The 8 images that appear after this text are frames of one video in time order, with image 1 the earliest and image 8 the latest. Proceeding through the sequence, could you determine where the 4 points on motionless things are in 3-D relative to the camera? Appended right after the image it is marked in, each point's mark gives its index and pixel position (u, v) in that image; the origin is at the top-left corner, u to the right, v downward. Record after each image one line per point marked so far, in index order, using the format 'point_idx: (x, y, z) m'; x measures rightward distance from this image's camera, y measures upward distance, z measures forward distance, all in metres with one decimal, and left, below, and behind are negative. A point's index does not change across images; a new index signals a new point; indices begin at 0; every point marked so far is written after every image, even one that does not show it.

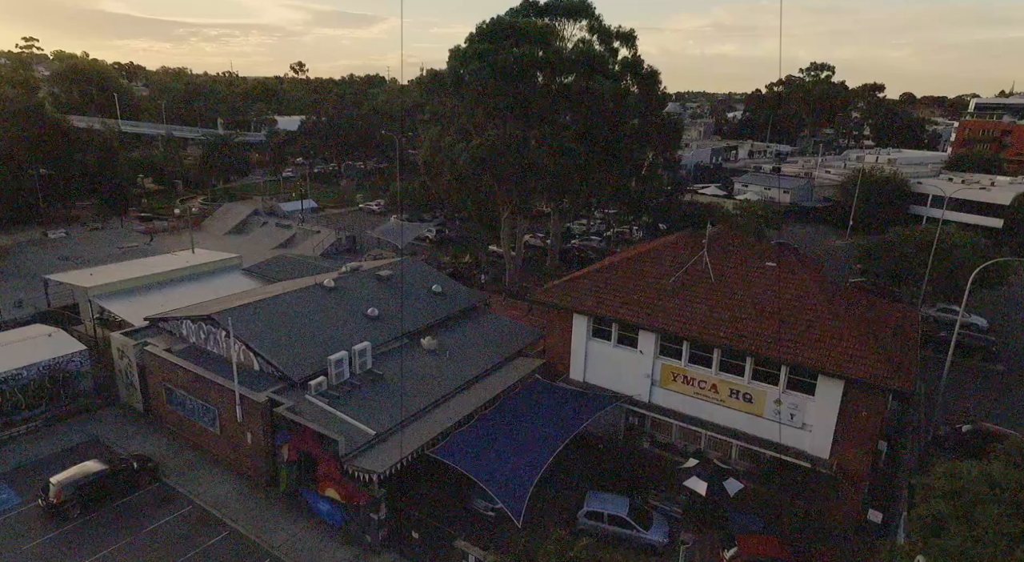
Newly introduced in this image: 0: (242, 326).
0: (-8.2, -1.4, +18.7) m
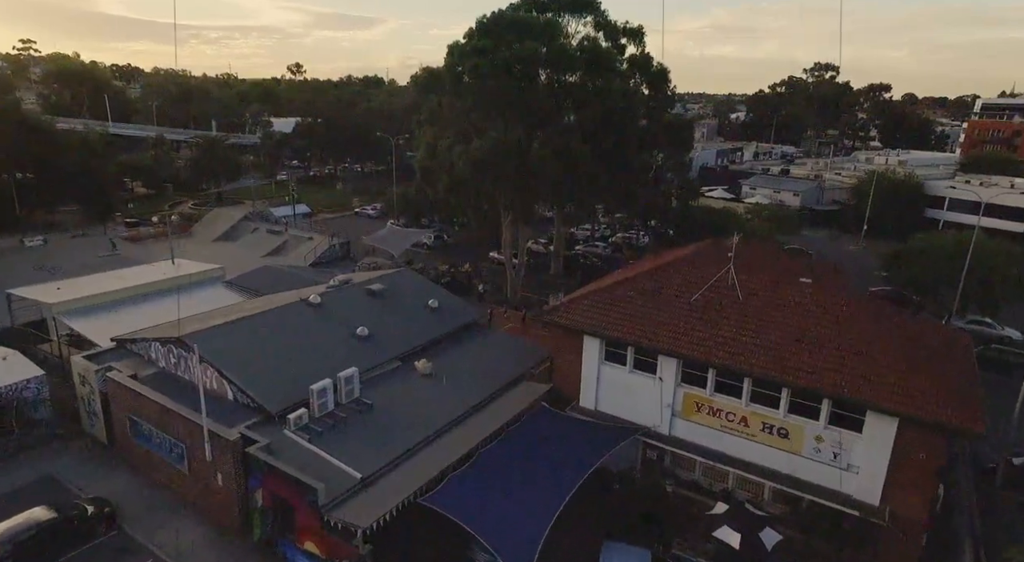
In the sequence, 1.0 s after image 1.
0: (-8.1, -1.9, +16.7) m
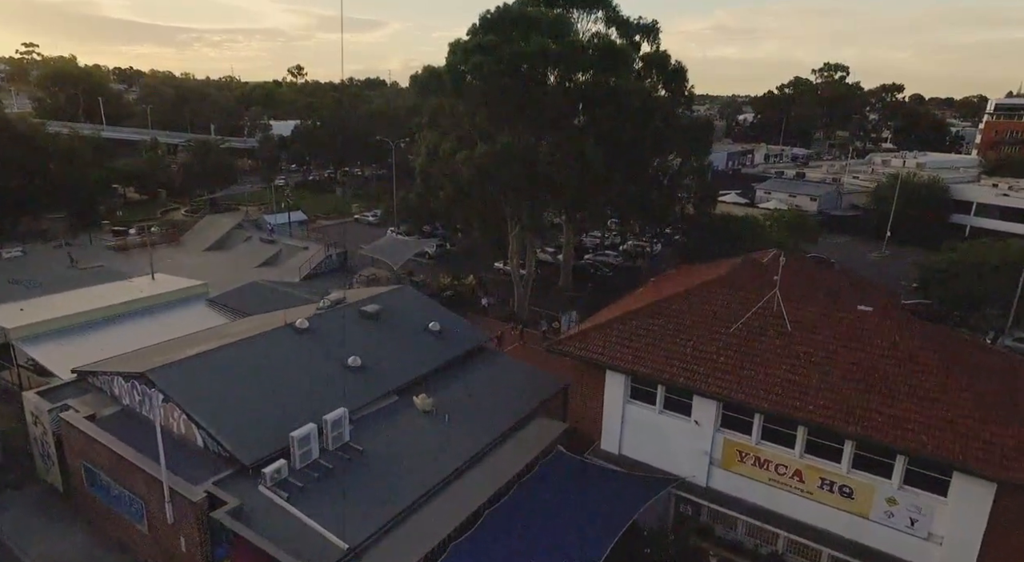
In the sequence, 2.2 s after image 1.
0: (-7.8, -2.5, +14.5) m
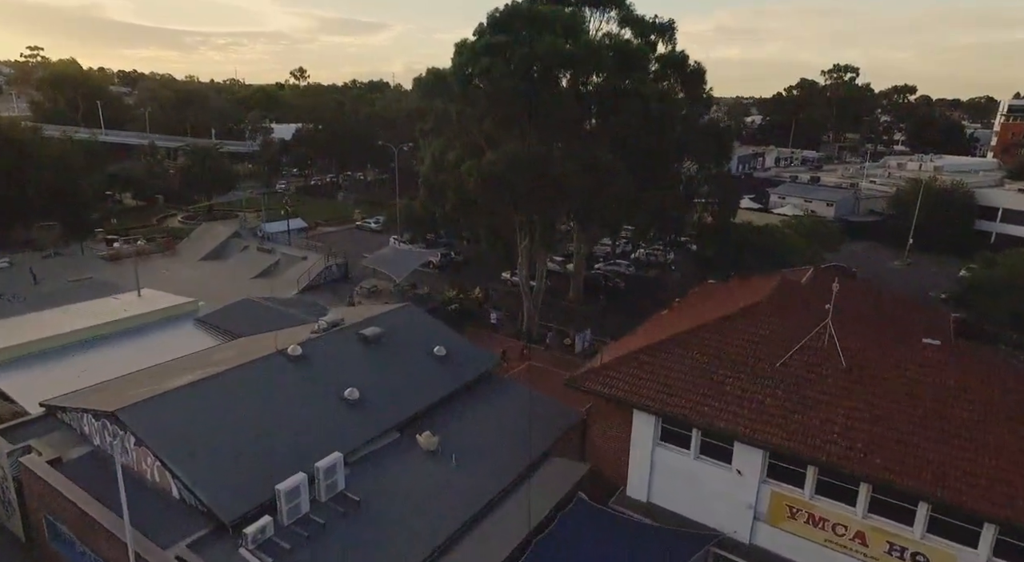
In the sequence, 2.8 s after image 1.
0: (-7.5, -3.2, +12.9) m
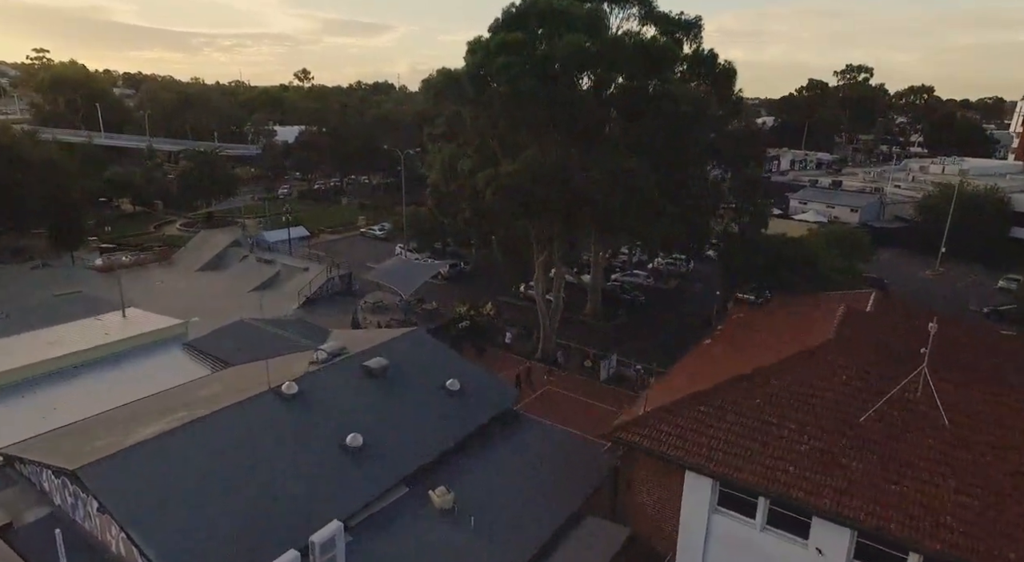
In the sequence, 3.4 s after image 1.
0: (-6.9, -3.8, +10.9) m
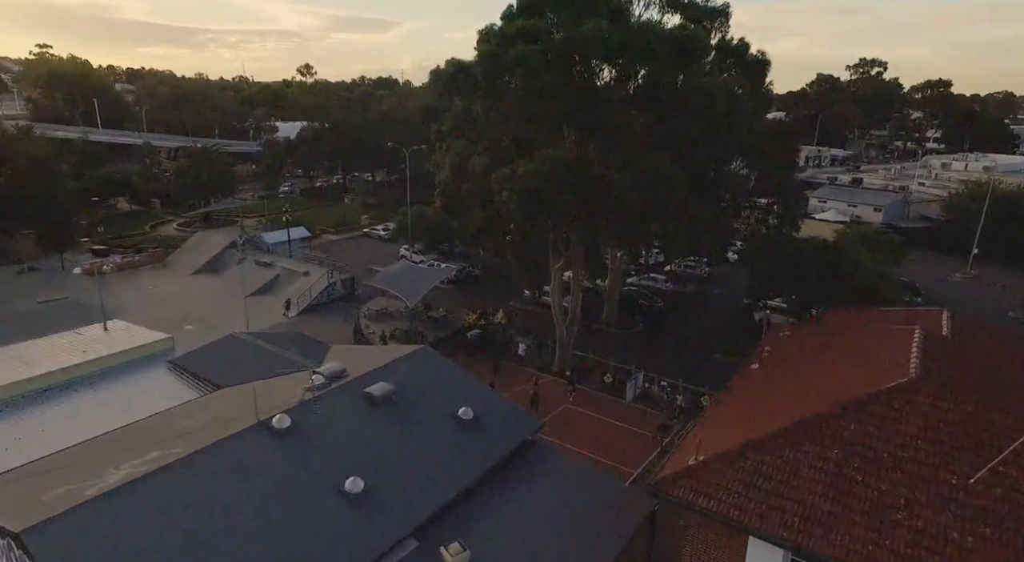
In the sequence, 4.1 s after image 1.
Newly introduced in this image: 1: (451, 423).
0: (-6.5, -4.3, +9.1) m
1: (-1.5, -3.3, +14.7) m
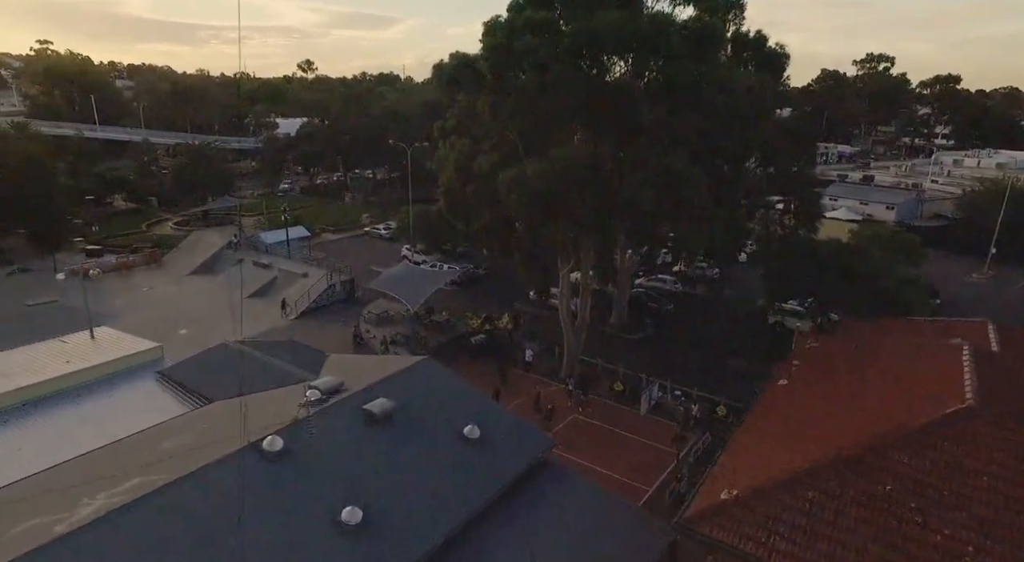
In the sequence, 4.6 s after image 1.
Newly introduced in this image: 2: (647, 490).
0: (-6.3, -4.5, +8.1) m
1: (-1.2, -3.6, +13.7) m
2: (+3.8, -6.0, +17.4) m
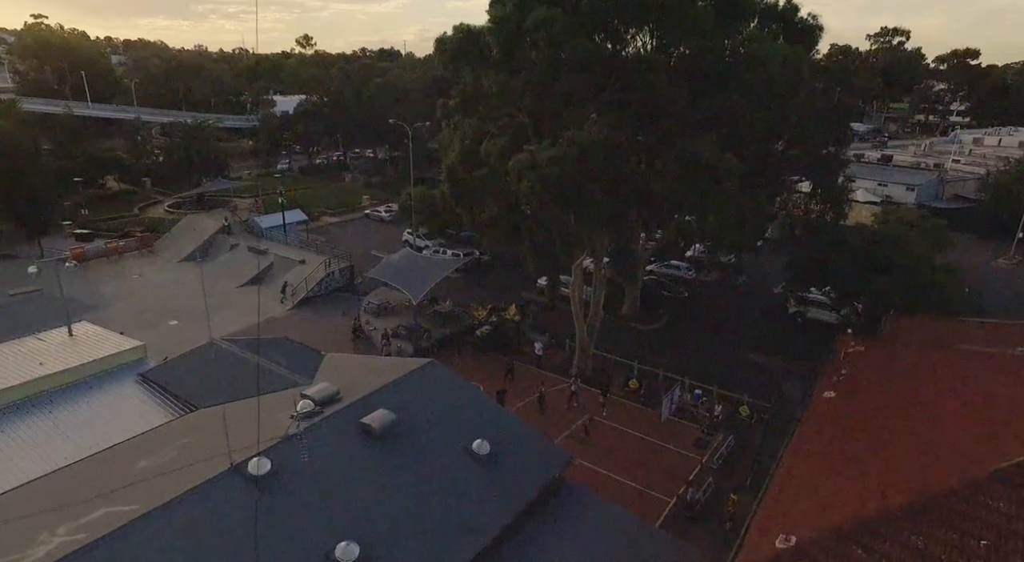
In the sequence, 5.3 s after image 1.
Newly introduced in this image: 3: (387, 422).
0: (-6.0, -4.7, +6.8) m
1: (-1.0, -3.5, +12.4) m
2: (+4.1, -5.8, +16.1) m
3: (-2.5, -2.8, +12.2) m
